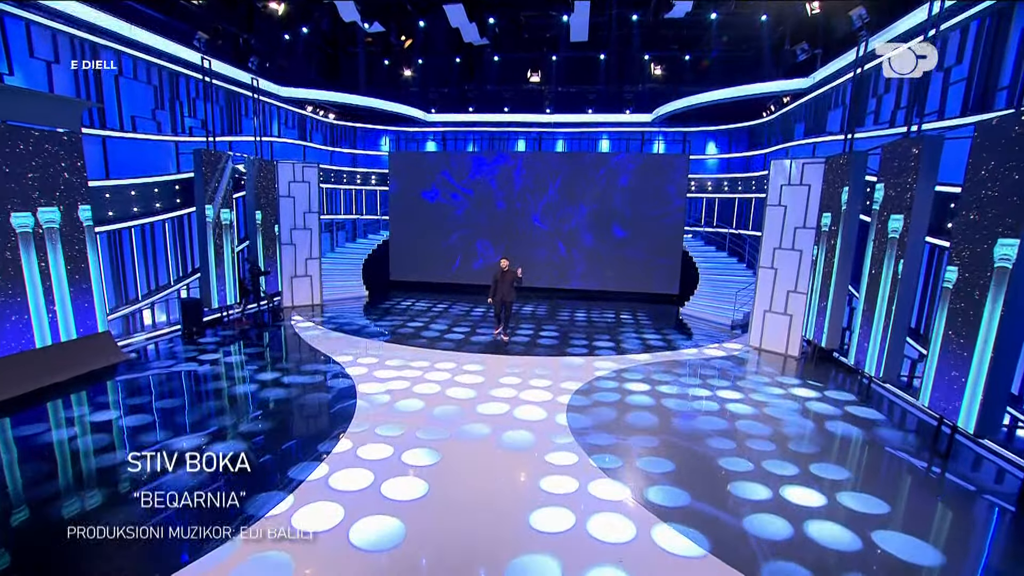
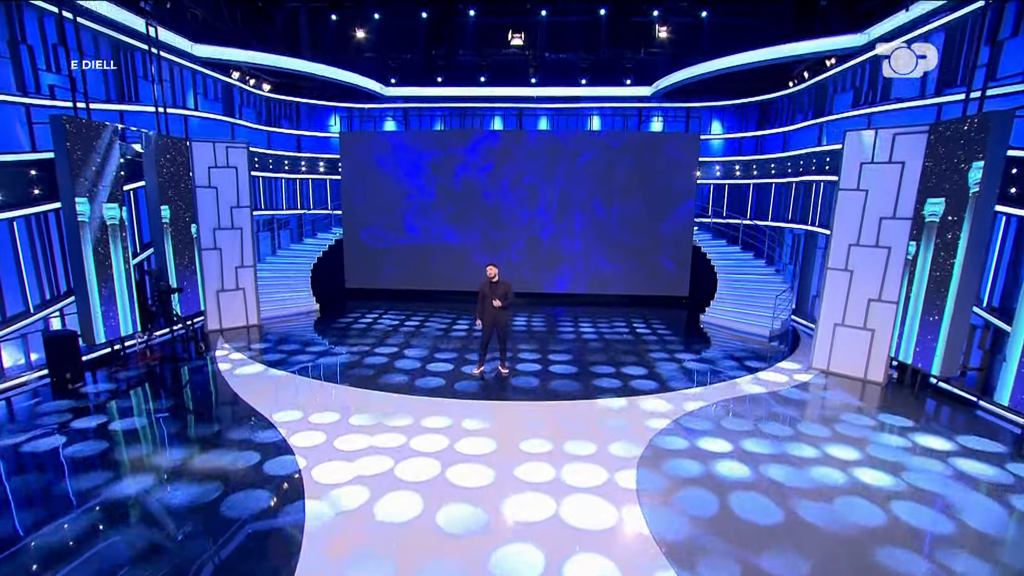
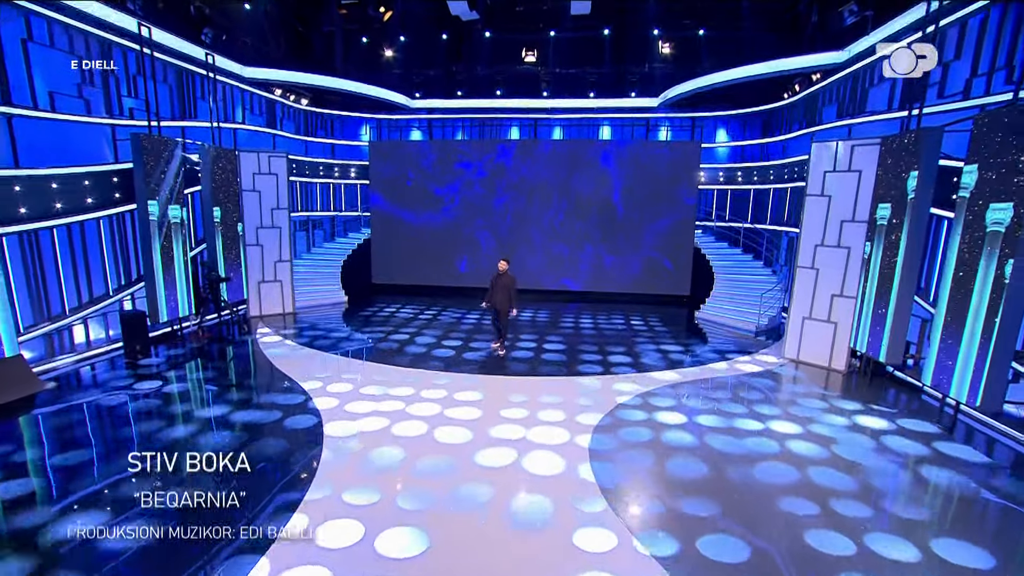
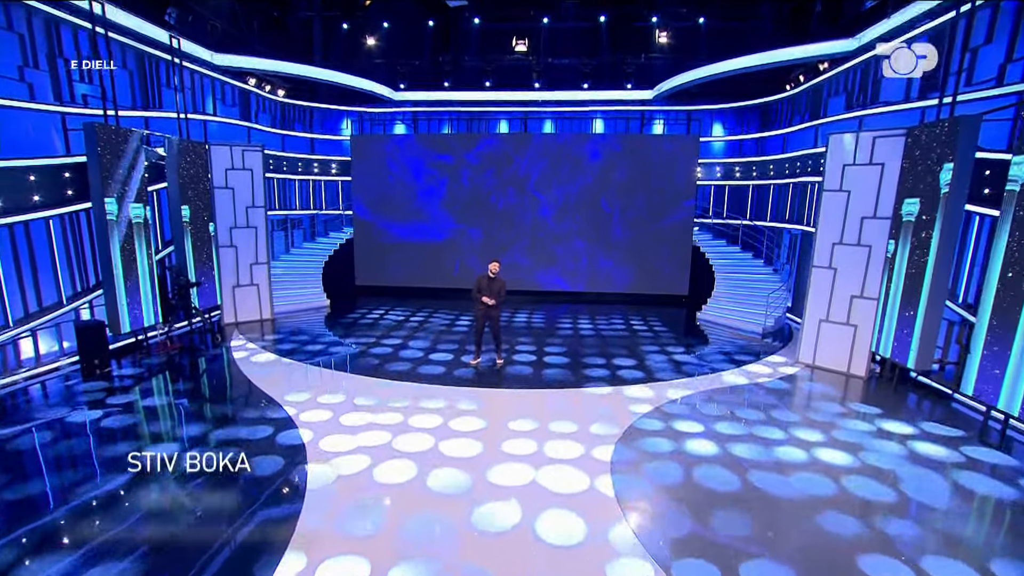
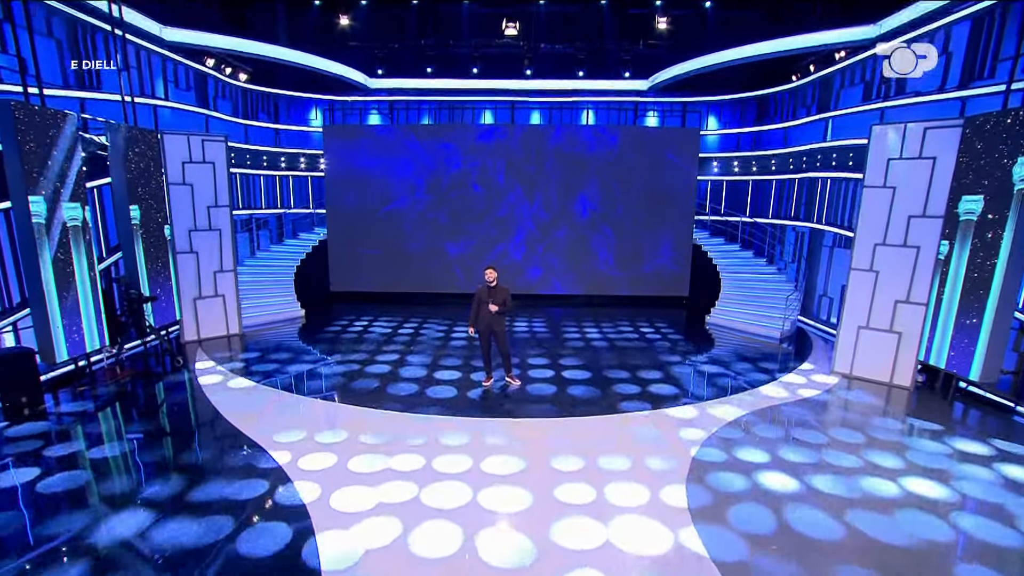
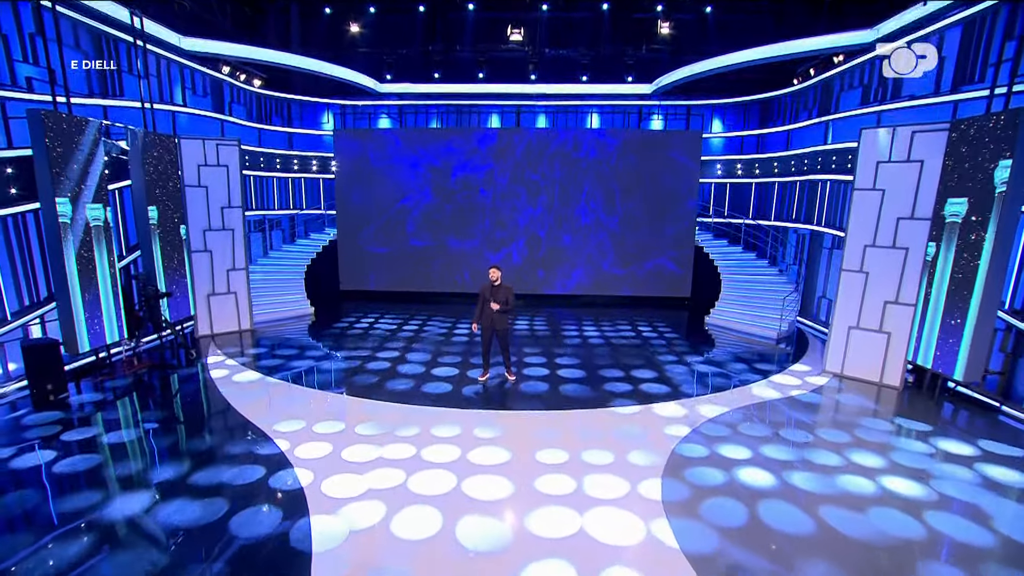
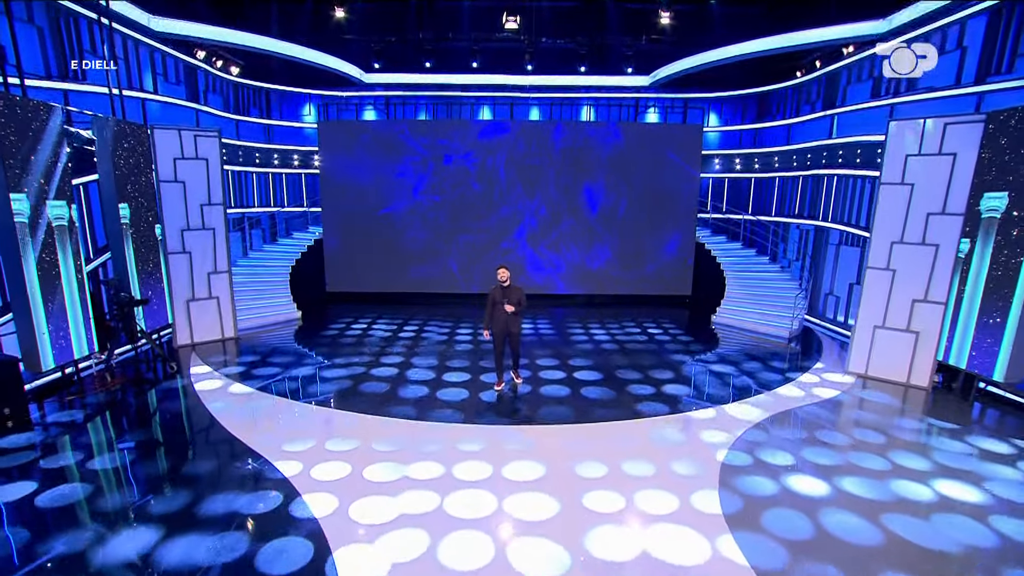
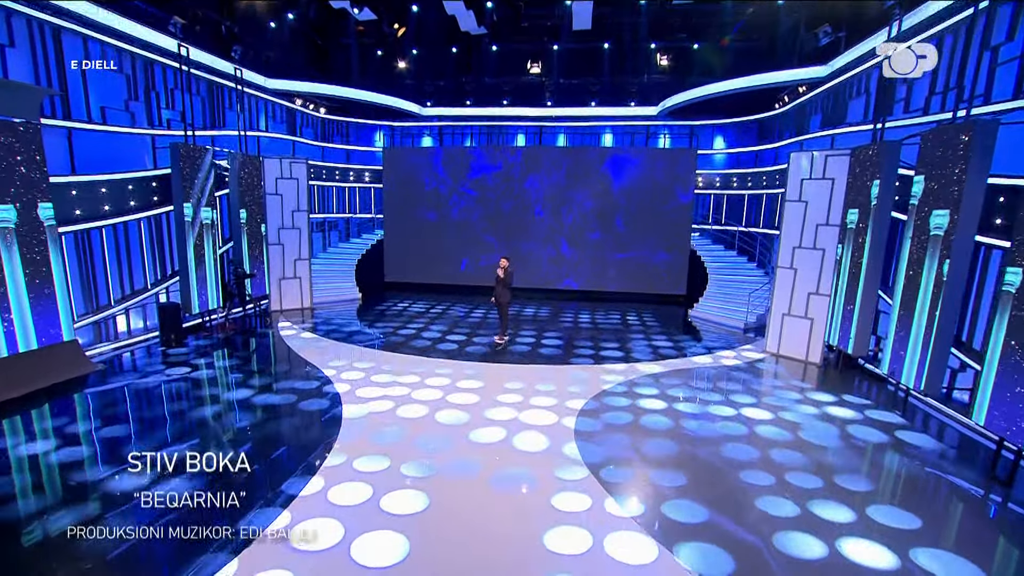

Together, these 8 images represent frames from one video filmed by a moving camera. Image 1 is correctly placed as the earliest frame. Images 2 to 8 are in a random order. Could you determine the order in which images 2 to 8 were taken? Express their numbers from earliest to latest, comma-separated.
8, 3, 4, 2, 6, 5, 7
